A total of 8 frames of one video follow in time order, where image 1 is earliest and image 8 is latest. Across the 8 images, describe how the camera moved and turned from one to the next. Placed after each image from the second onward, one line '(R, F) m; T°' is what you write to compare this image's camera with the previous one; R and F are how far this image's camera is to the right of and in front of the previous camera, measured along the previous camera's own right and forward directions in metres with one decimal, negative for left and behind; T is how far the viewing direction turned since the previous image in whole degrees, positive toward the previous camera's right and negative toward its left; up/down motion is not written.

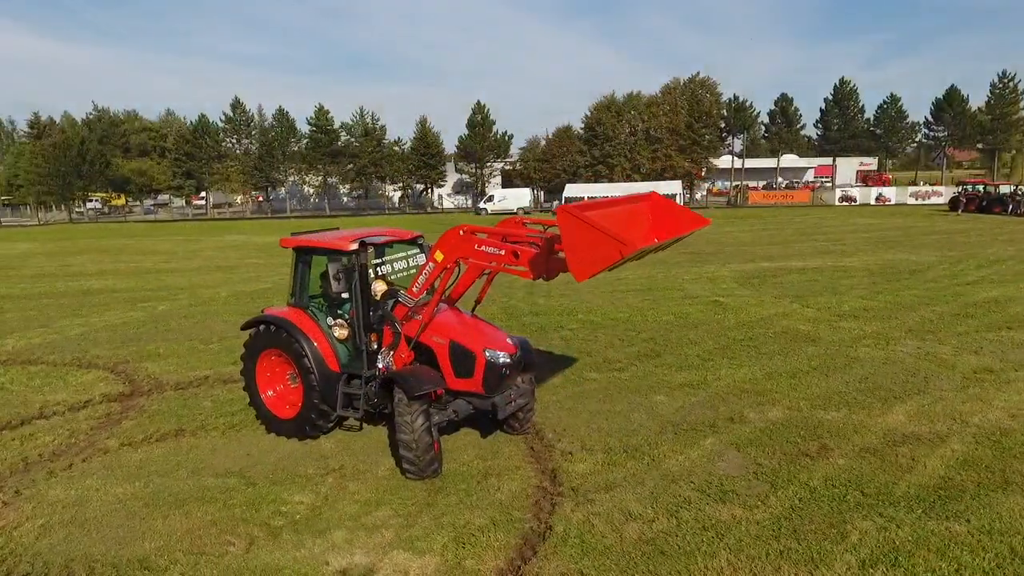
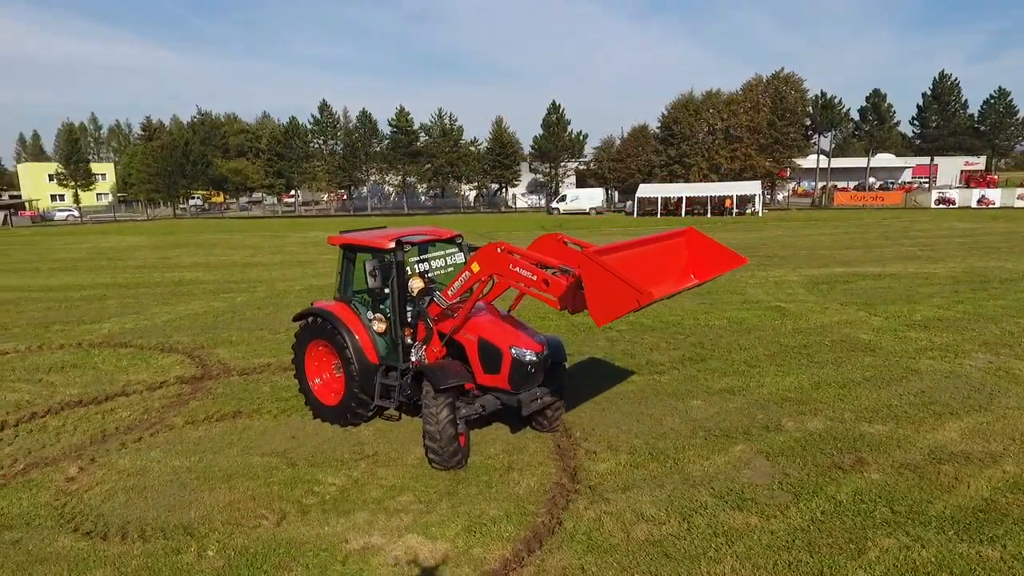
(+0.5, -0.1) m; -7°
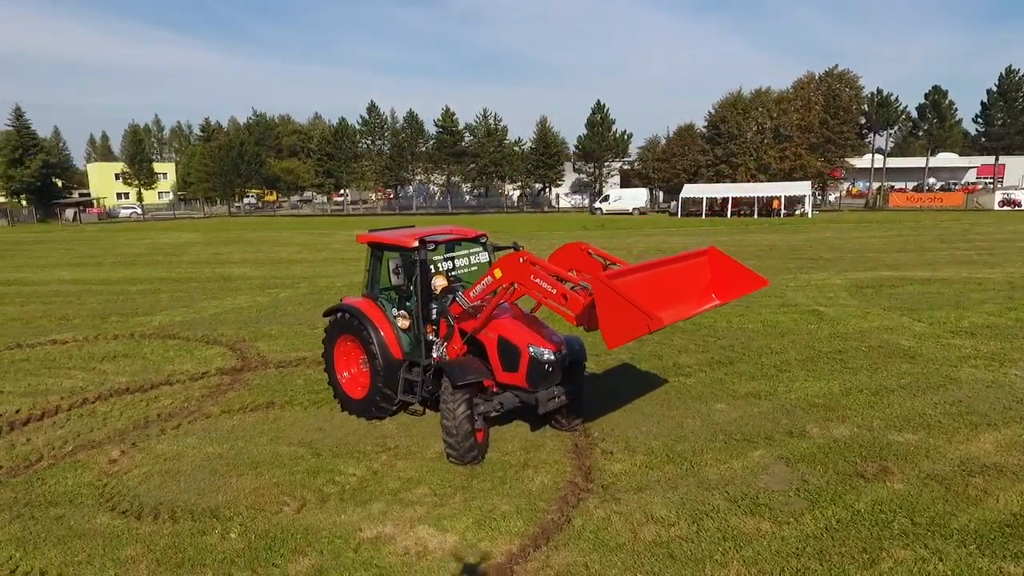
(+0.3, -0.1) m; -4°
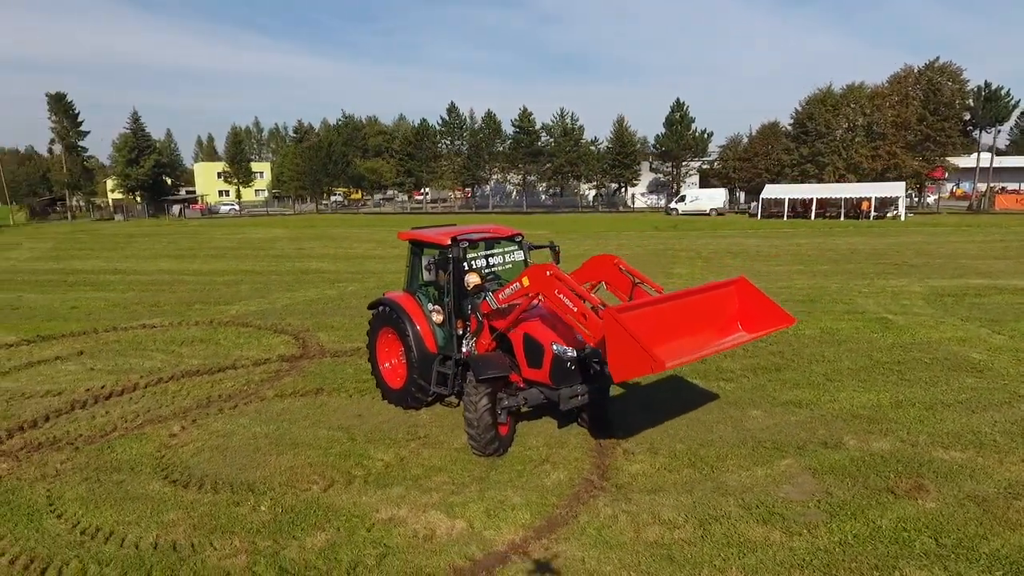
(+0.5, -0.1) m; -7°
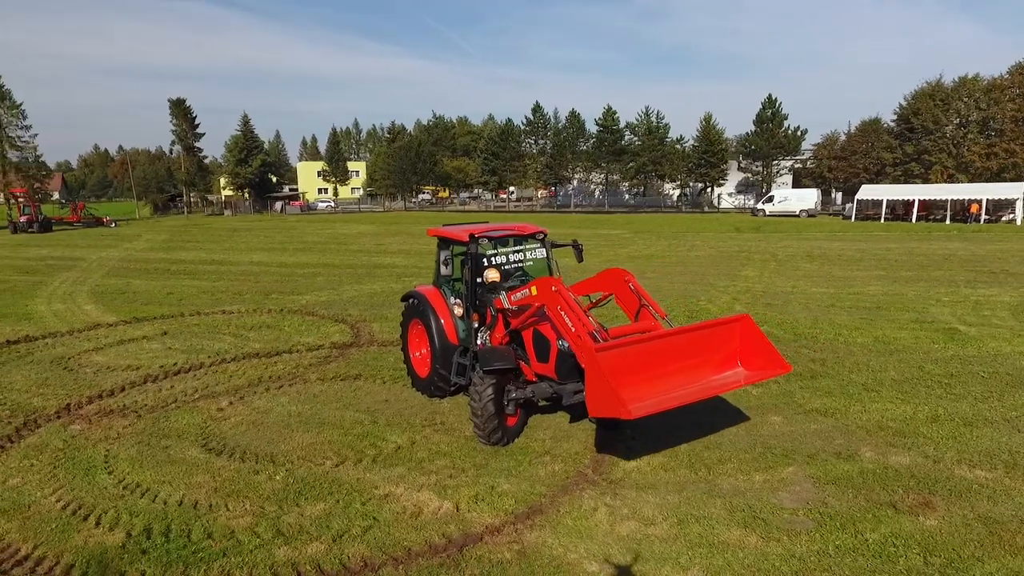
(+0.8, -0.1) m; -8°
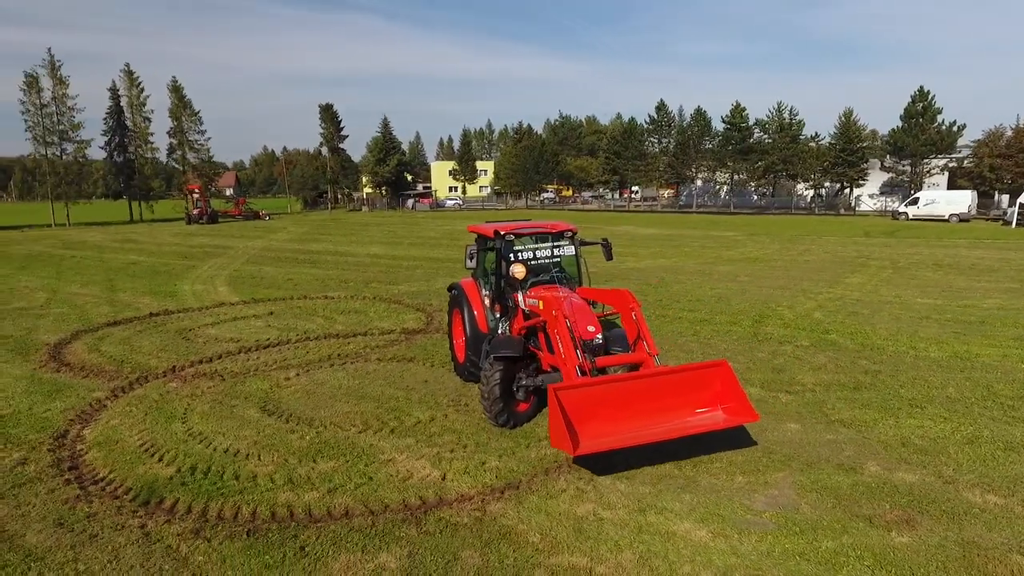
(+1.3, -0.3) m; -12°
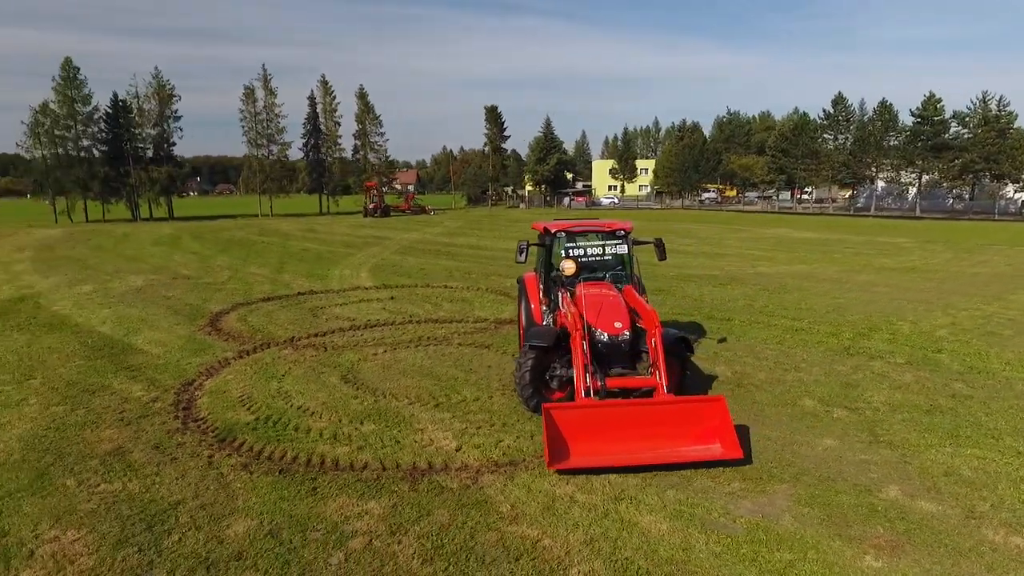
(+1.4, -0.2) m; -15°
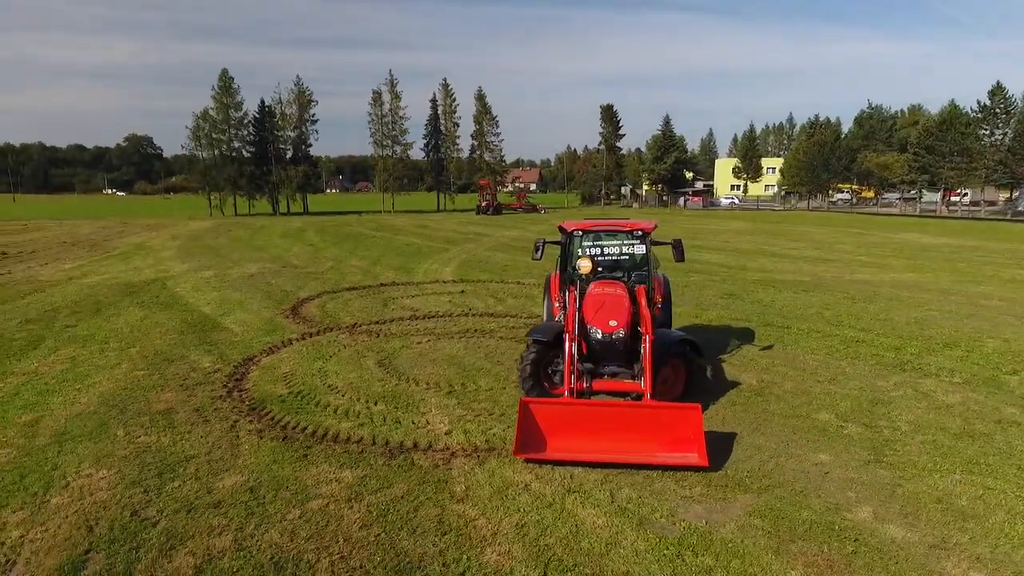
(+1.3, -0.1) m; -11°
